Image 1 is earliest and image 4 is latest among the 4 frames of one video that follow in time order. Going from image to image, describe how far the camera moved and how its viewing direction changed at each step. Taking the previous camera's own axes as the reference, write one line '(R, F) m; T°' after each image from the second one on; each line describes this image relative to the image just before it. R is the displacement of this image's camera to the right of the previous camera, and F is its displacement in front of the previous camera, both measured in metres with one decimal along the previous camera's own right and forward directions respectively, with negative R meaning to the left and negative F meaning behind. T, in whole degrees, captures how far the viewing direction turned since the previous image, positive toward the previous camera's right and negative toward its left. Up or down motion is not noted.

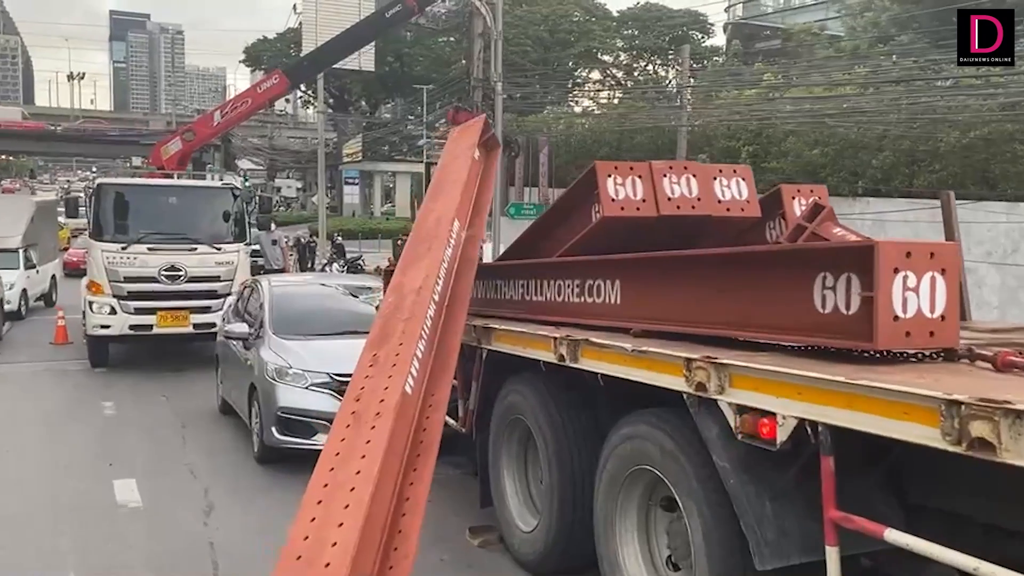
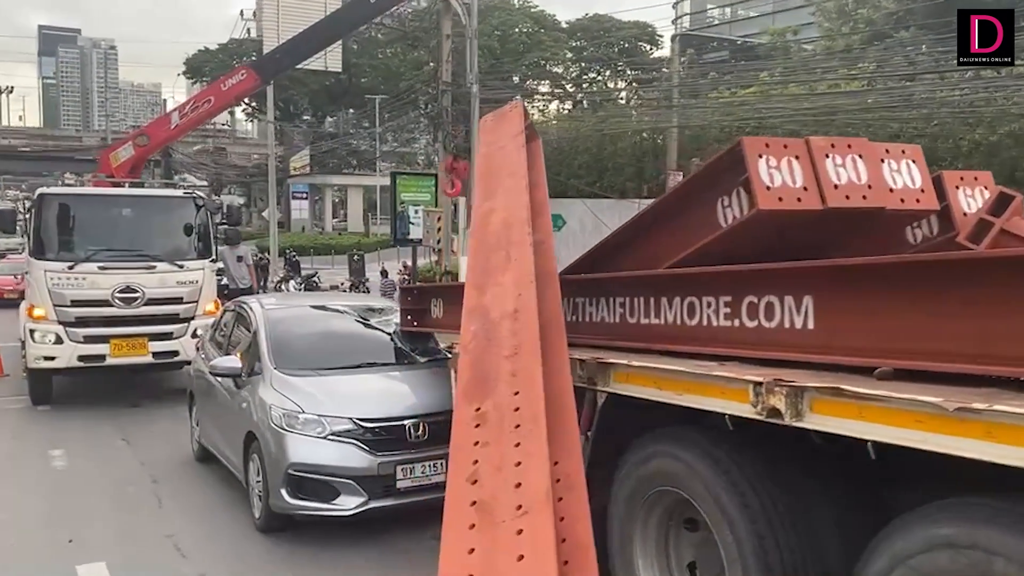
(-0.7, +1.3) m; +4°
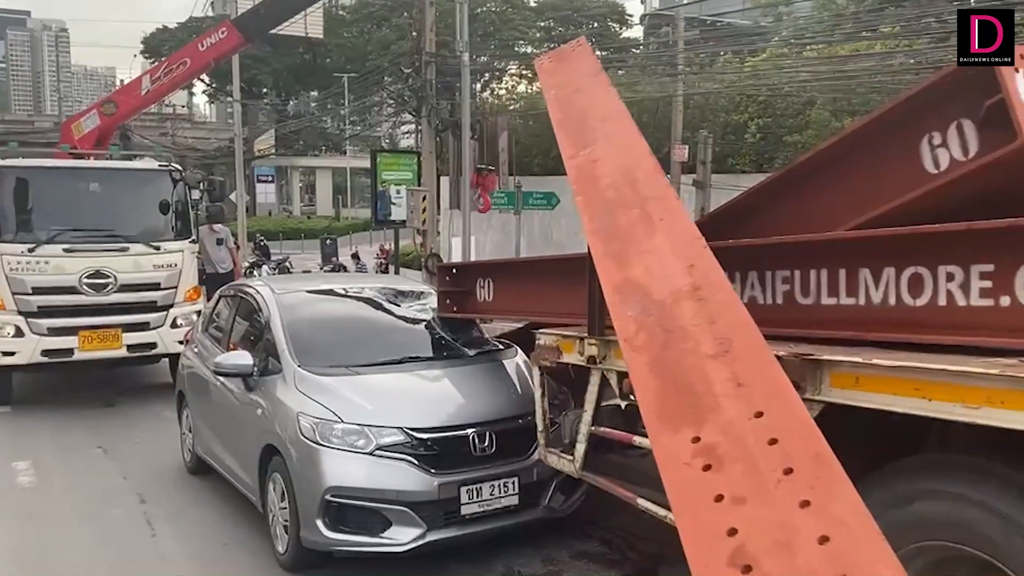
(-0.6, +1.1) m; +2°
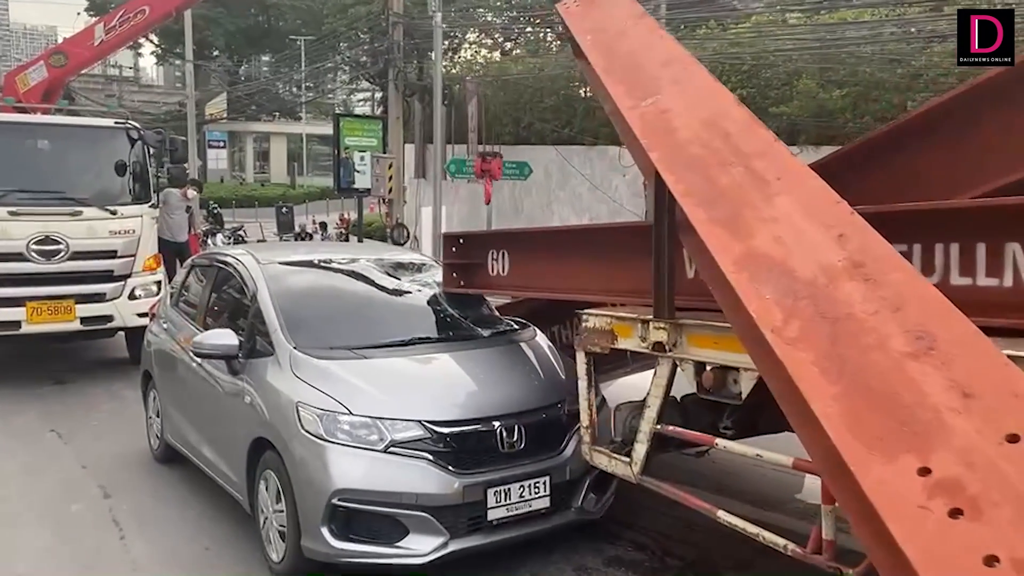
(-0.3, +0.6) m; +3°
